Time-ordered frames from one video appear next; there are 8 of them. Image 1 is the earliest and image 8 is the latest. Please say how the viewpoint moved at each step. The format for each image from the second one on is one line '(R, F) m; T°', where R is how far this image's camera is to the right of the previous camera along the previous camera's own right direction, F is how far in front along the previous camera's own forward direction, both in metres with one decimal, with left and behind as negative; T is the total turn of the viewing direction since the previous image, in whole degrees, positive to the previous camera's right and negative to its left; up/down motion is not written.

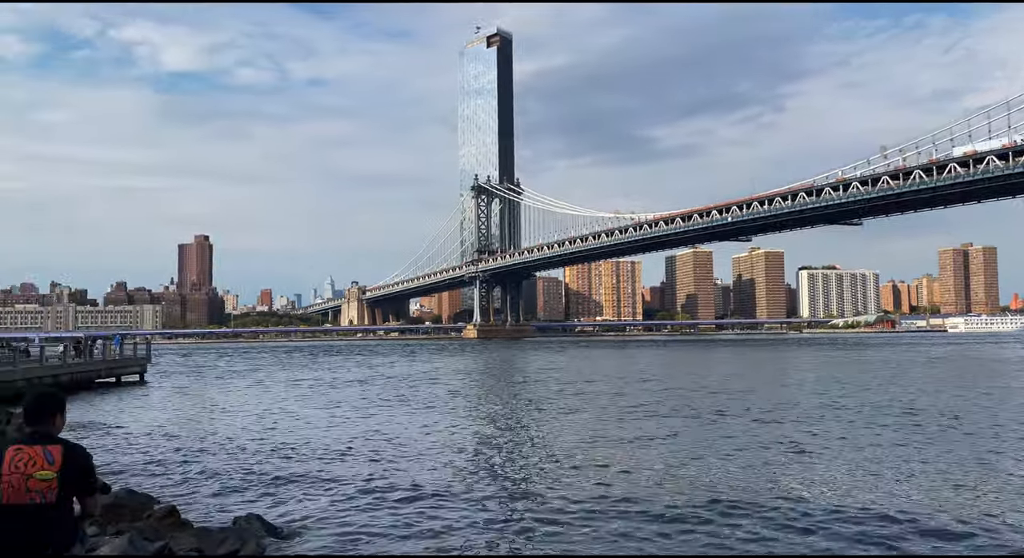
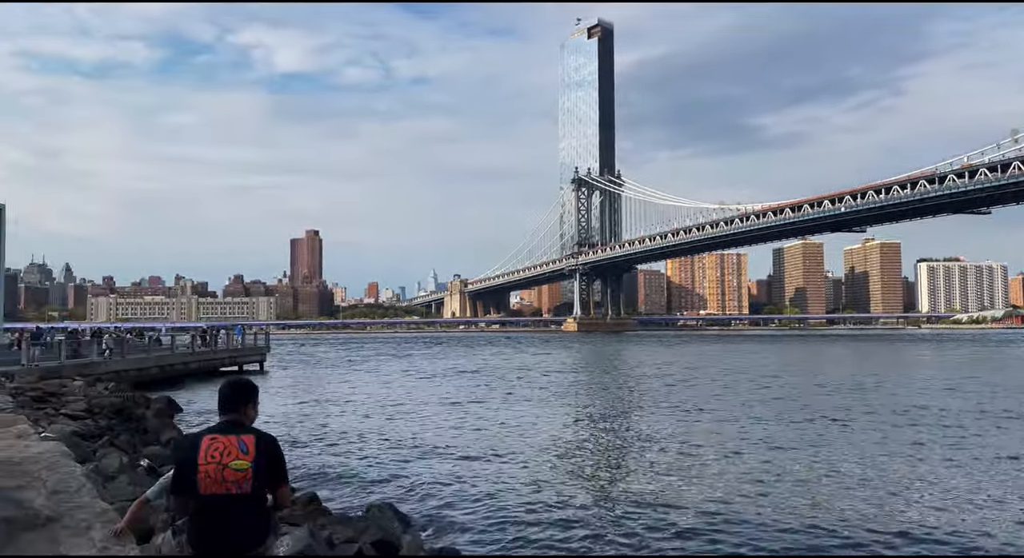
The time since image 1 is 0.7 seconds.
(-0.4, +0.1) m; -7°
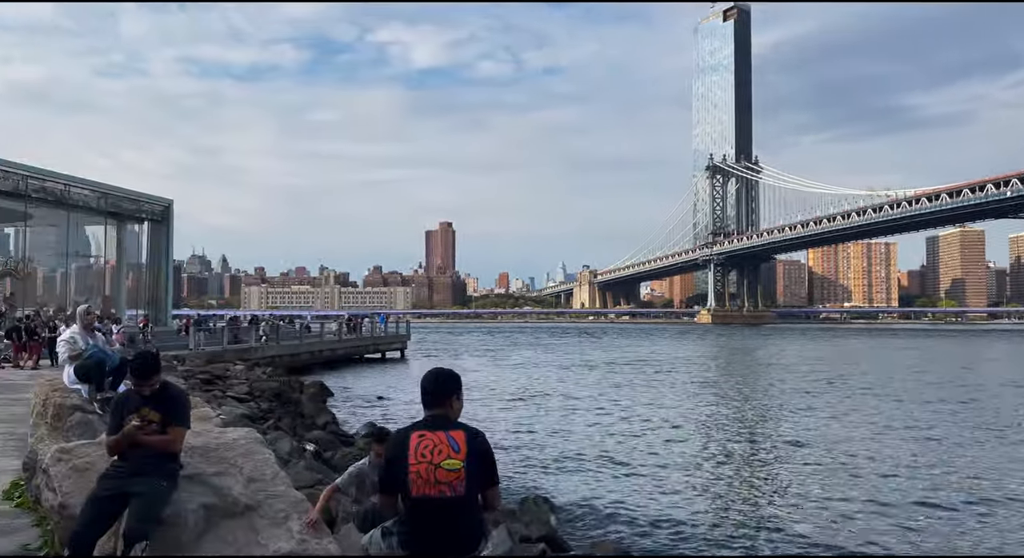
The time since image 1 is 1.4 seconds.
(-0.4, +0.3) m; -9°
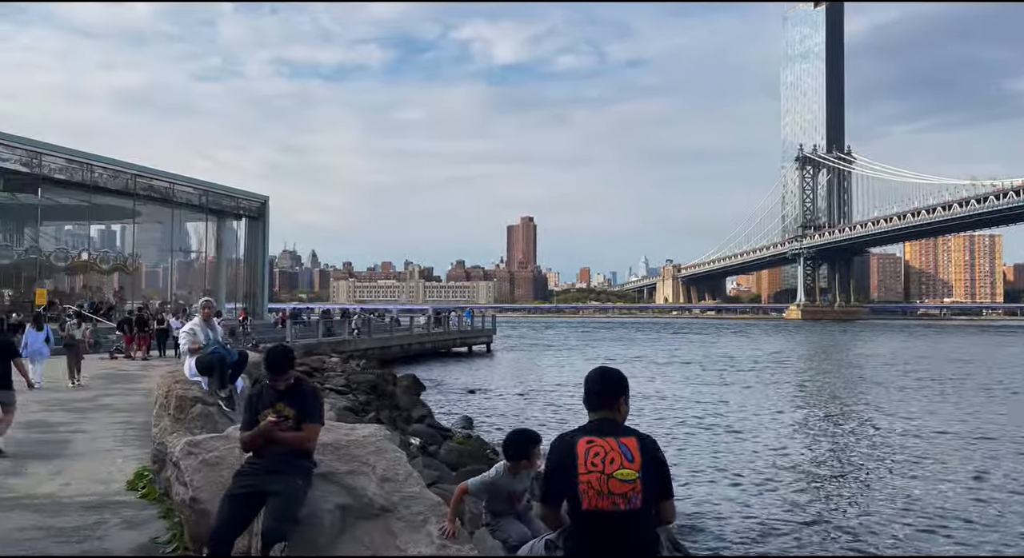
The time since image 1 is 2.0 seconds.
(-0.4, +0.3) m; -6°
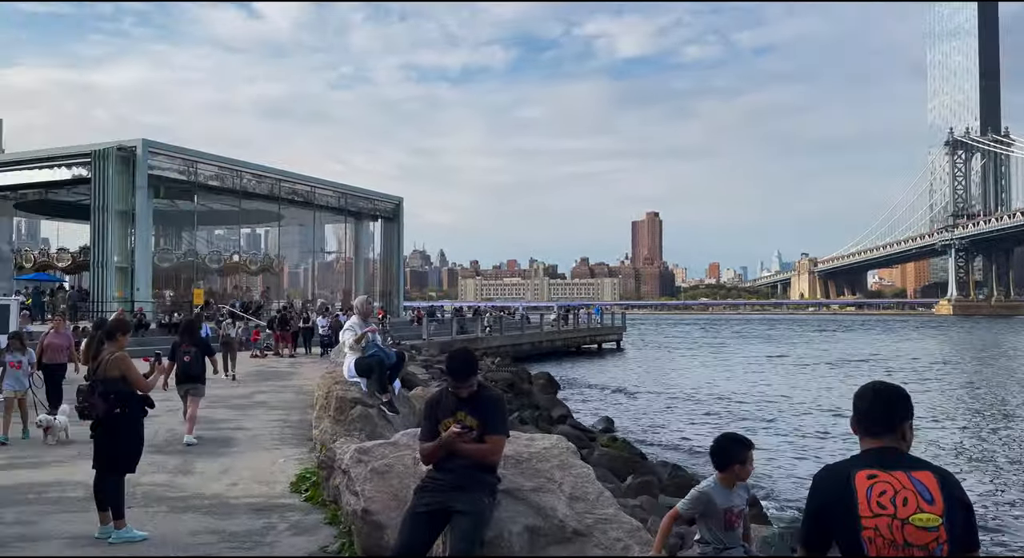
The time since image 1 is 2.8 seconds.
(-0.4, +0.5) m; -9°
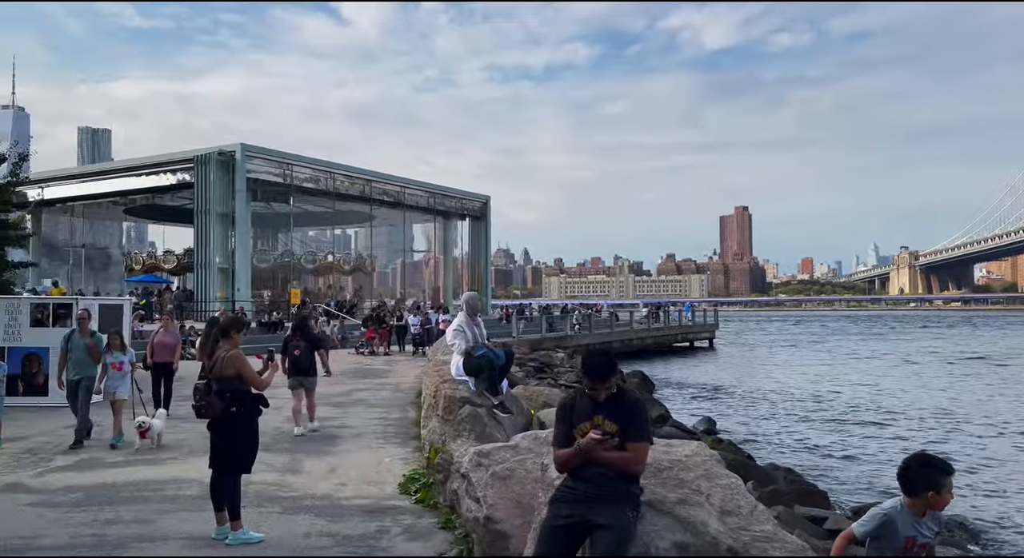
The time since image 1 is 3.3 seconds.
(-0.3, +0.3) m; -6°
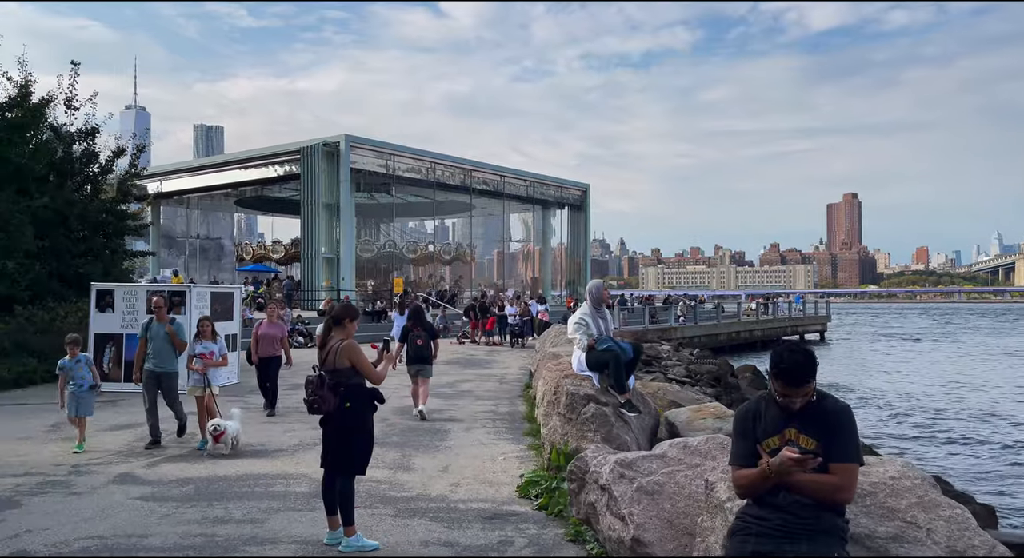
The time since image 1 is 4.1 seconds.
(-0.3, +0.6) m; -7°
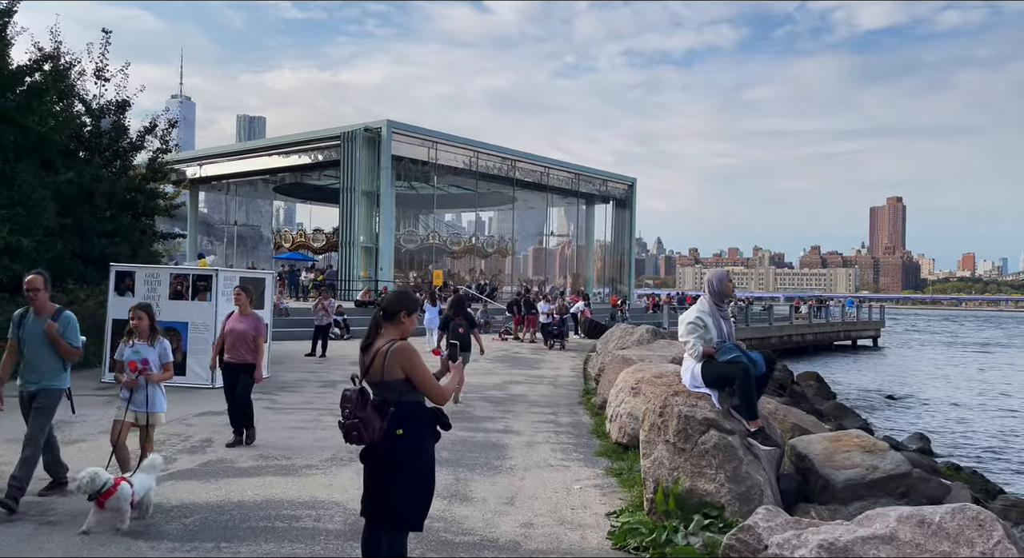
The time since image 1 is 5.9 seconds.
(-0.4, +1.5) m; -2°
